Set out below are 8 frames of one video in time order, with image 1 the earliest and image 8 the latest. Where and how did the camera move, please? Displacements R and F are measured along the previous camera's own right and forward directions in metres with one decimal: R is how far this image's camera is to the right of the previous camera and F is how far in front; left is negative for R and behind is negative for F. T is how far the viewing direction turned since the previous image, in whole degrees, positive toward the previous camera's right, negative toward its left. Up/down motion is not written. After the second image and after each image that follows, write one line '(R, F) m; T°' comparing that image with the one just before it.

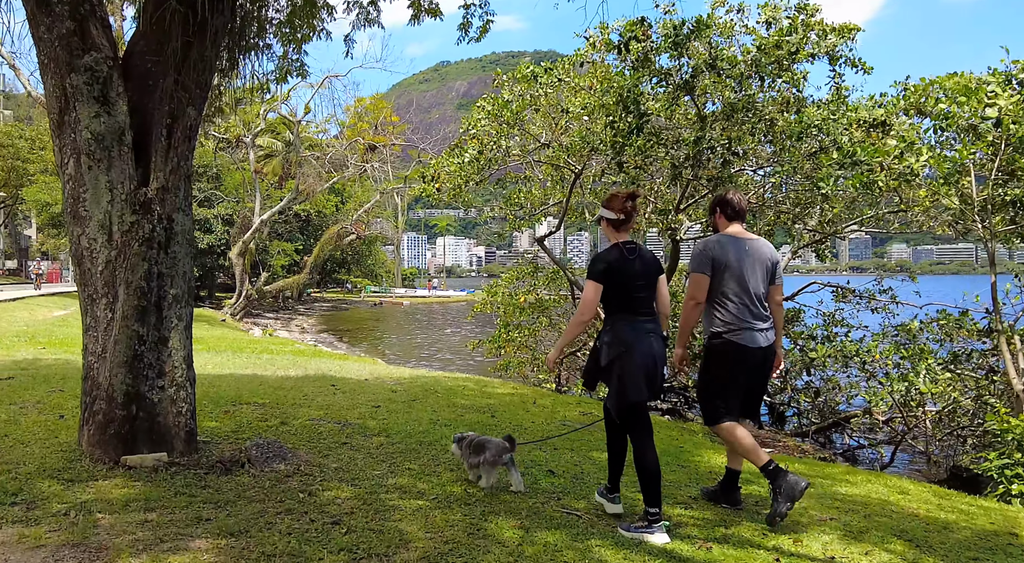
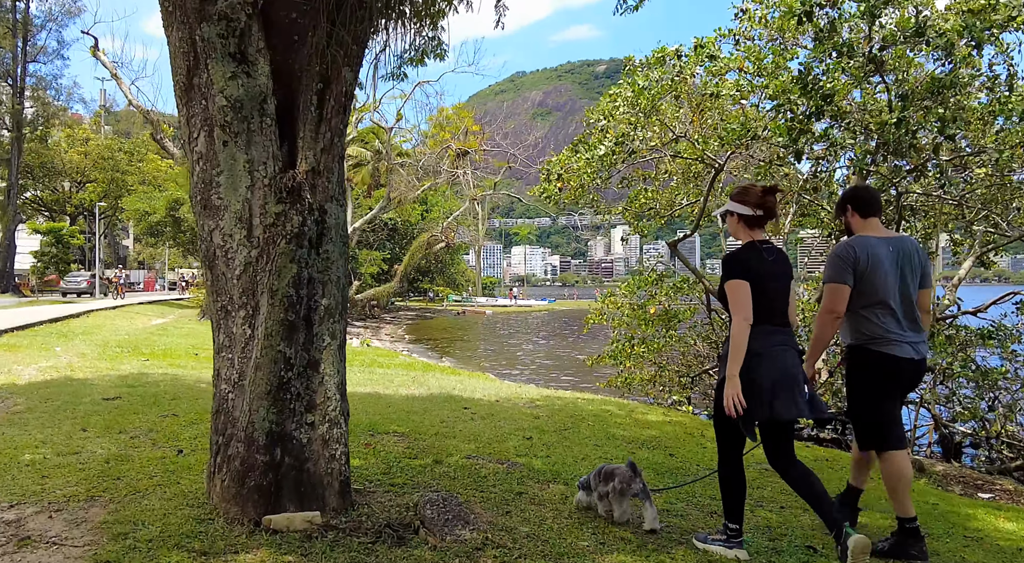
(-0.9, +1.1) m; -6°
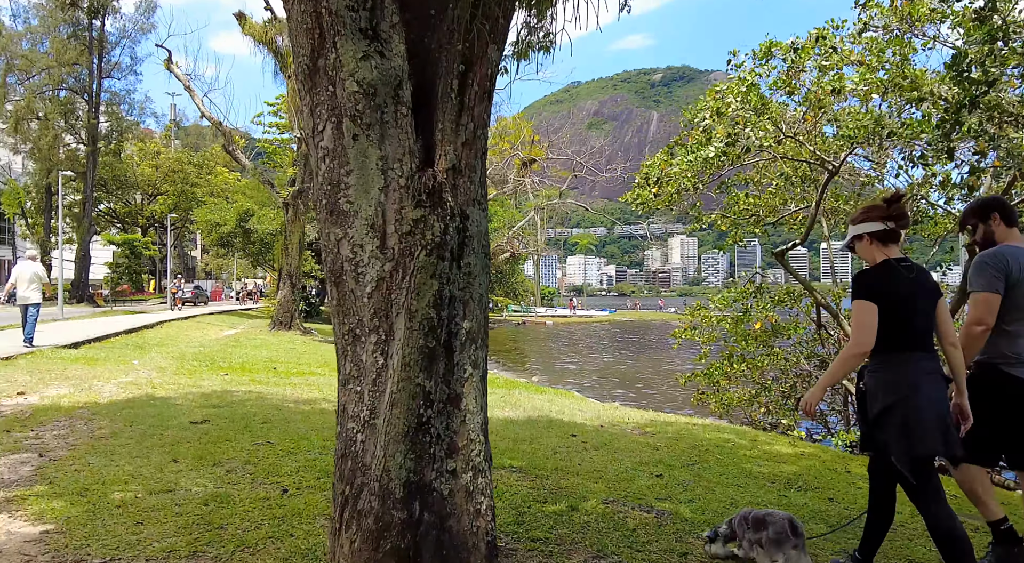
(-0.6, +0.6) m; -4°
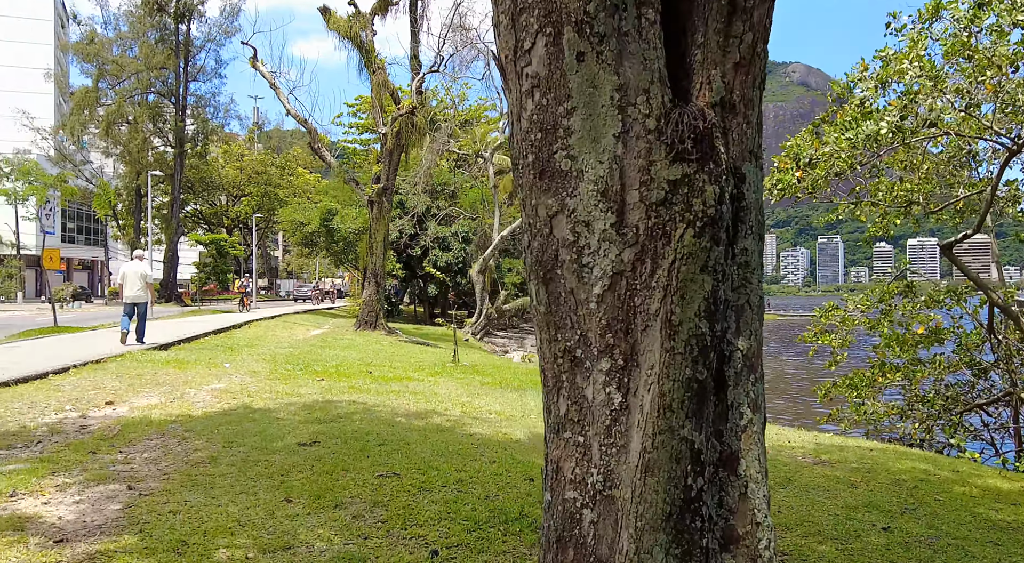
(-0.7, +1.0) m; -6°
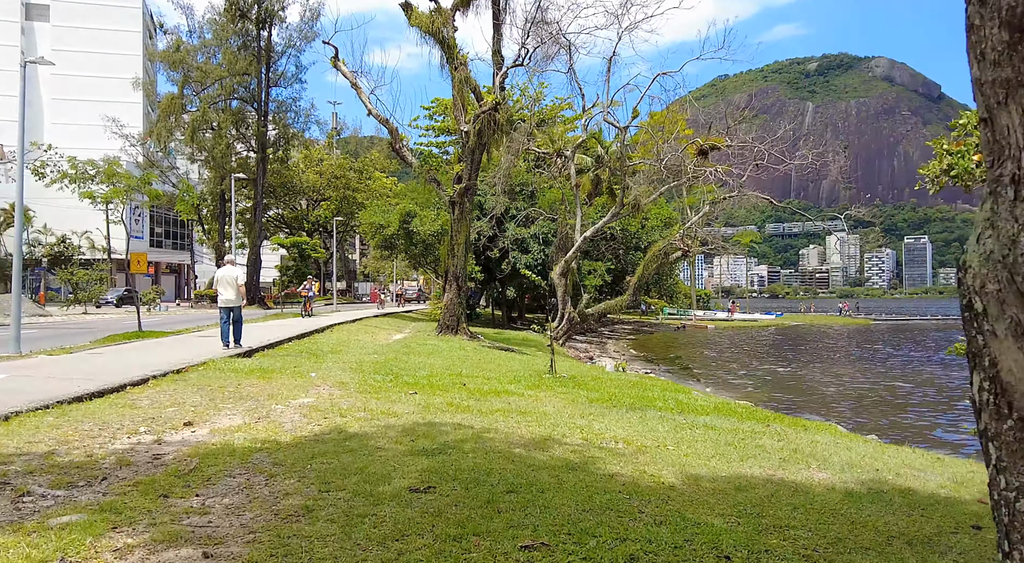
(-0.5, +1.0) m; -6°
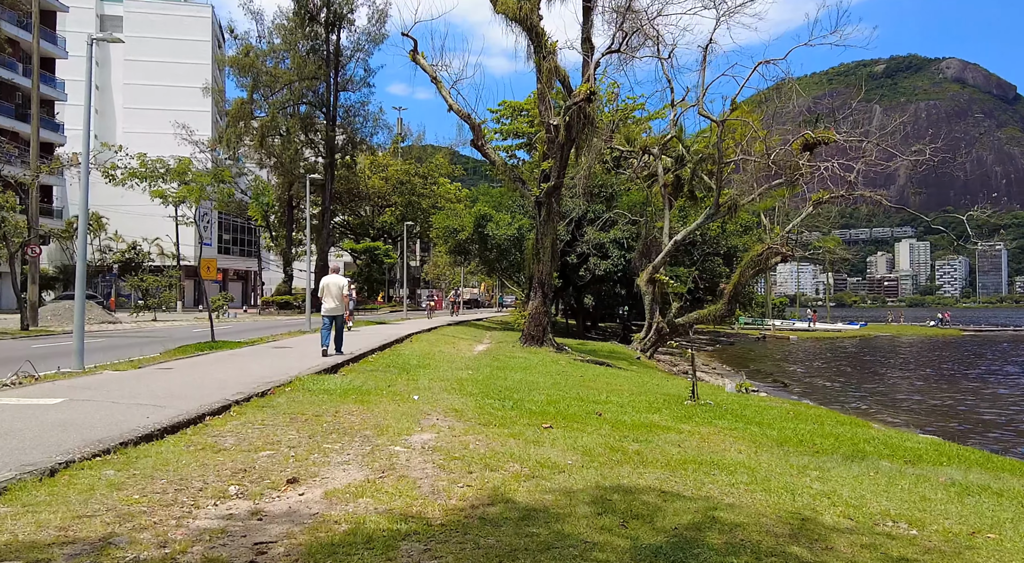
(-1.0, +1.6) m; -5°
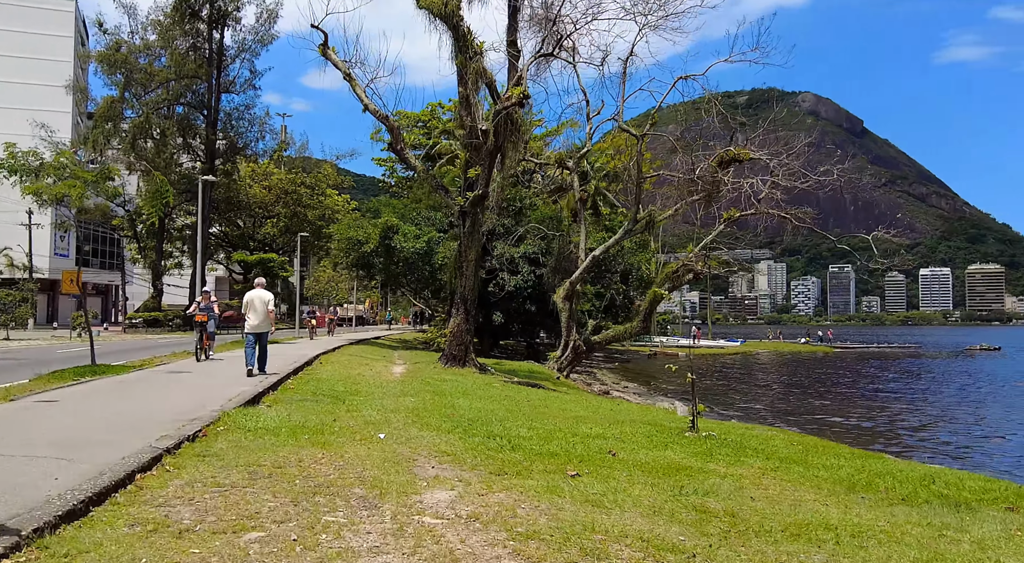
(-1.1, +1.3) m; +10°
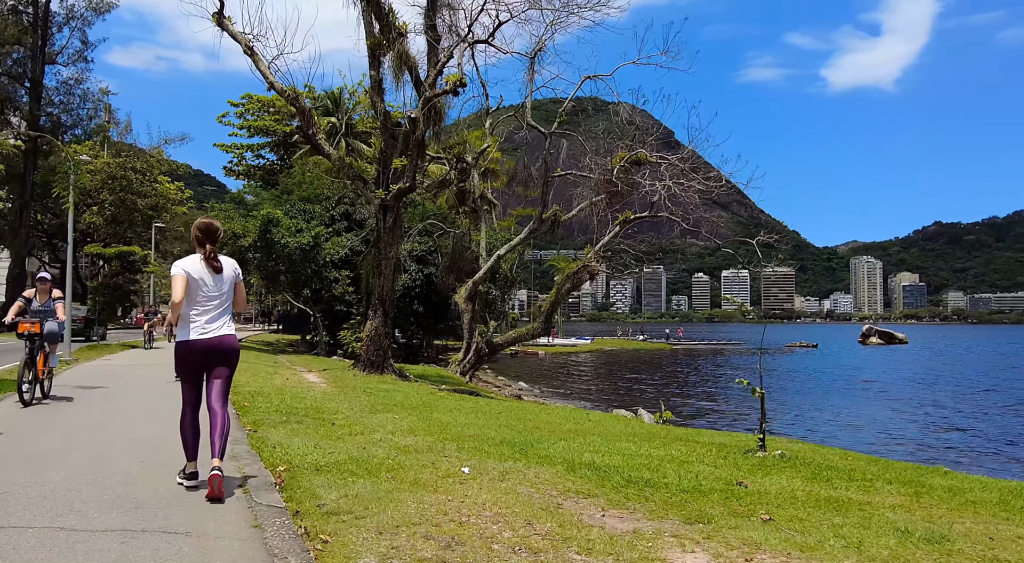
(-2.4, +1.2) m; +14°
